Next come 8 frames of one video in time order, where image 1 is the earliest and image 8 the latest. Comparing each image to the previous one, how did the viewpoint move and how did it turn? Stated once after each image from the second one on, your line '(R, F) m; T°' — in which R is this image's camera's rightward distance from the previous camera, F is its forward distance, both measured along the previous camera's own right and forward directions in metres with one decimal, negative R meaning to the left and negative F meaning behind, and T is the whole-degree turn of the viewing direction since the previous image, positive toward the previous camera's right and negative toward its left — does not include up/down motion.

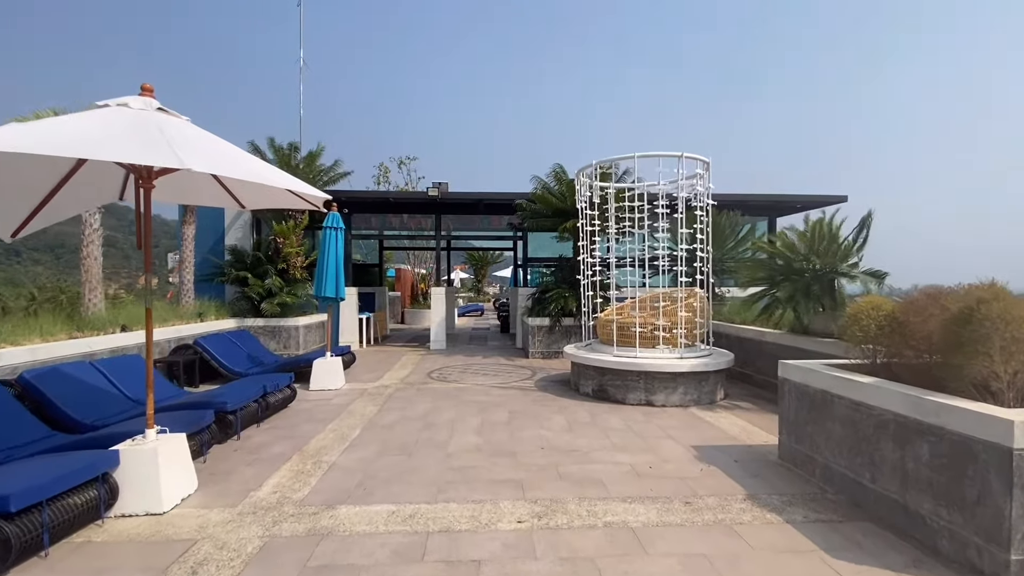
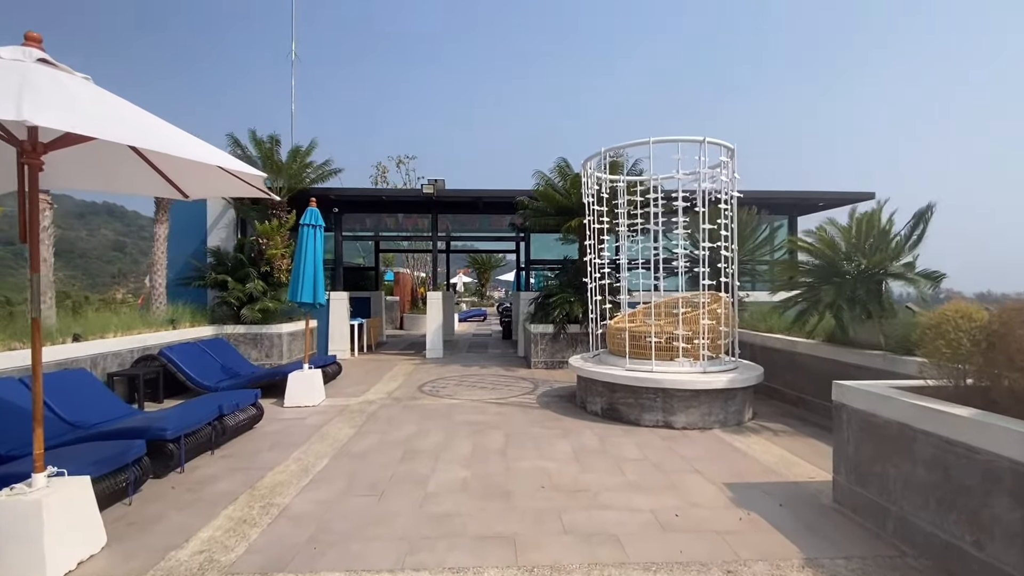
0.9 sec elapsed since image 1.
(+0.1, +0.9) m; -1°
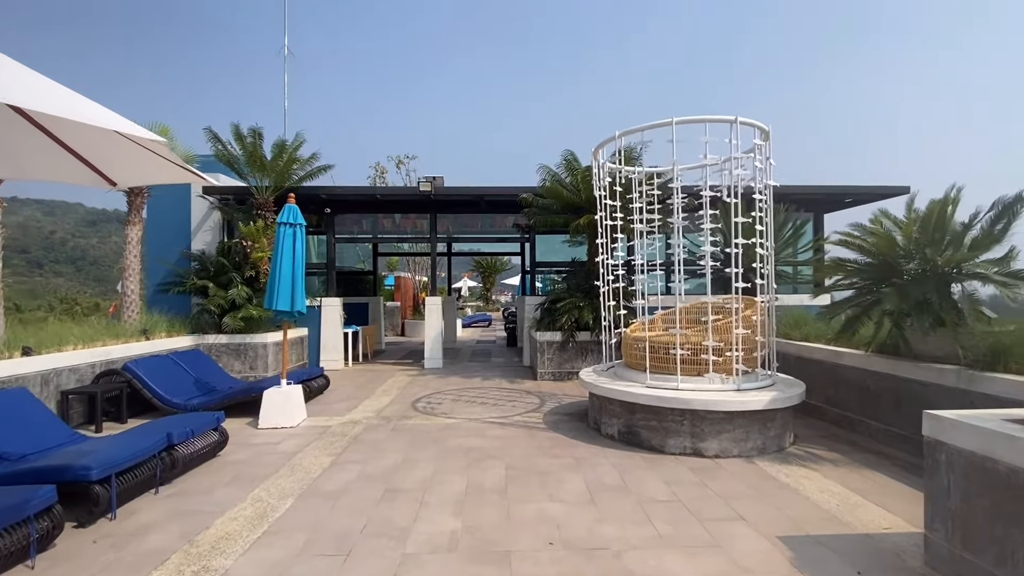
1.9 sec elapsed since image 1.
(+0.1, +0.9) m; -1°
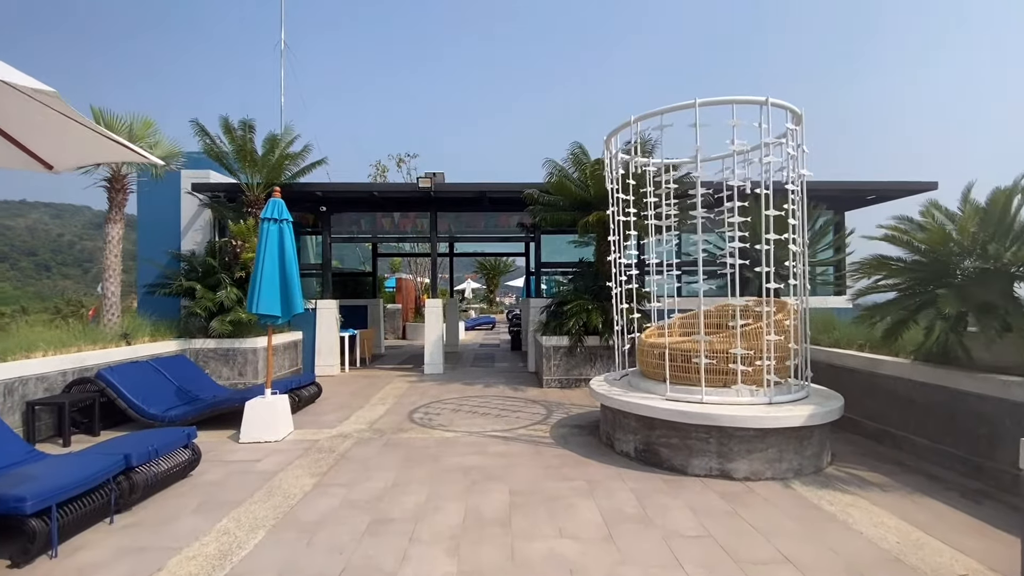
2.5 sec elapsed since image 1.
(0.0, +0.6) m; 0°
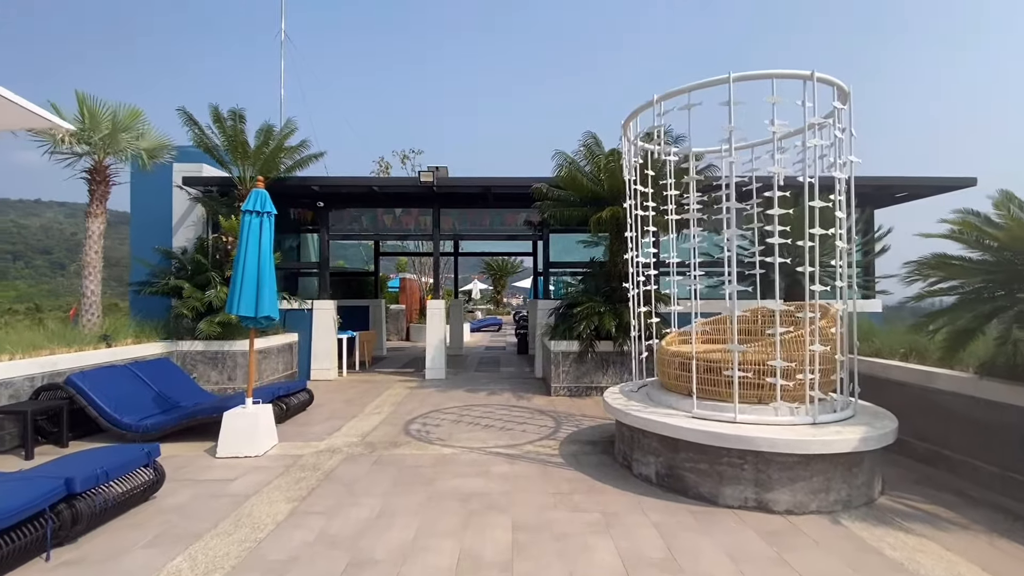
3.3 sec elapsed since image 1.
(0.0, +0.6) m; -1°
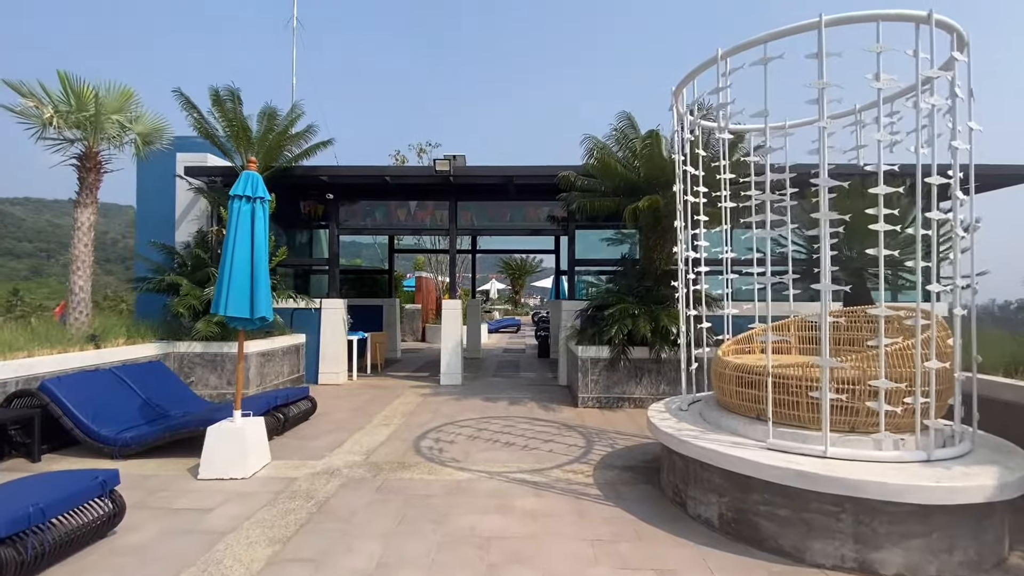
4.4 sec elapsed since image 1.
(-0.1, +0.9) m; -2°
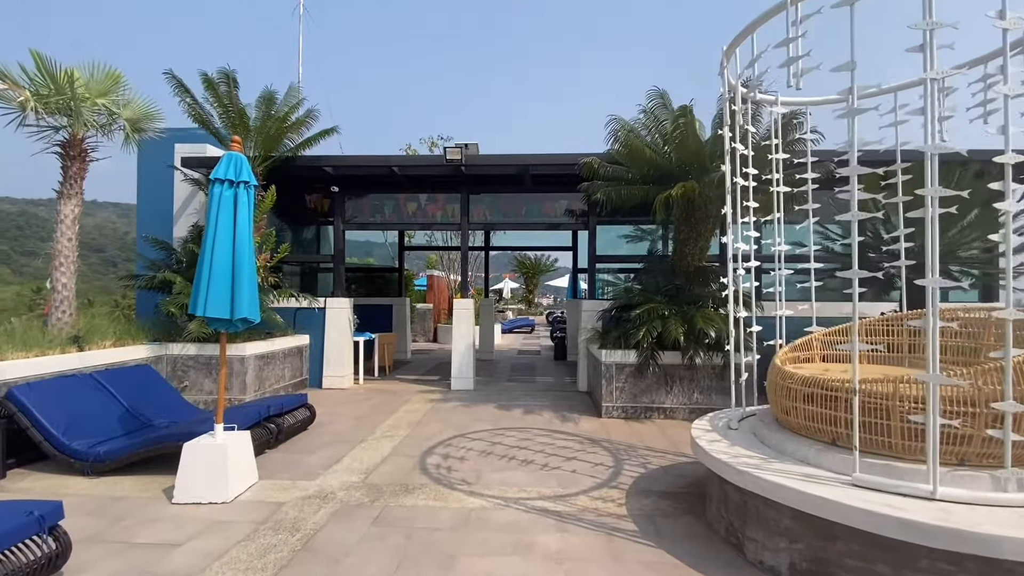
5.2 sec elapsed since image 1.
(-0.1, +0.7) m; -2°
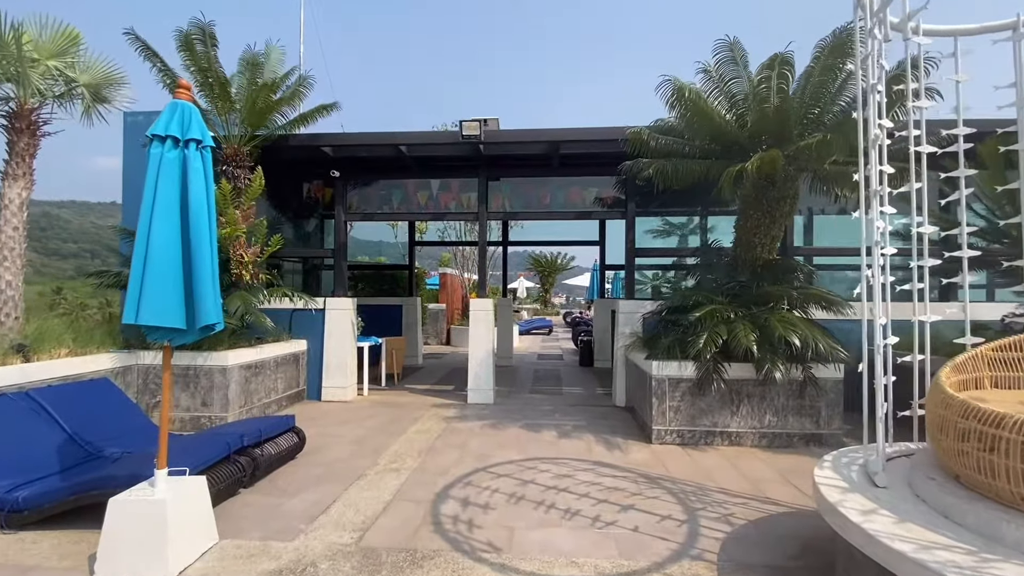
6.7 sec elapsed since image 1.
(-0.2, +1.2) m; -1°
